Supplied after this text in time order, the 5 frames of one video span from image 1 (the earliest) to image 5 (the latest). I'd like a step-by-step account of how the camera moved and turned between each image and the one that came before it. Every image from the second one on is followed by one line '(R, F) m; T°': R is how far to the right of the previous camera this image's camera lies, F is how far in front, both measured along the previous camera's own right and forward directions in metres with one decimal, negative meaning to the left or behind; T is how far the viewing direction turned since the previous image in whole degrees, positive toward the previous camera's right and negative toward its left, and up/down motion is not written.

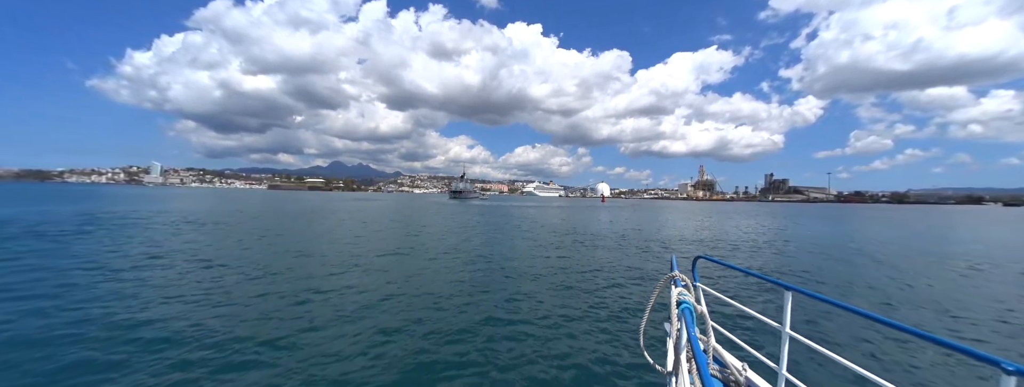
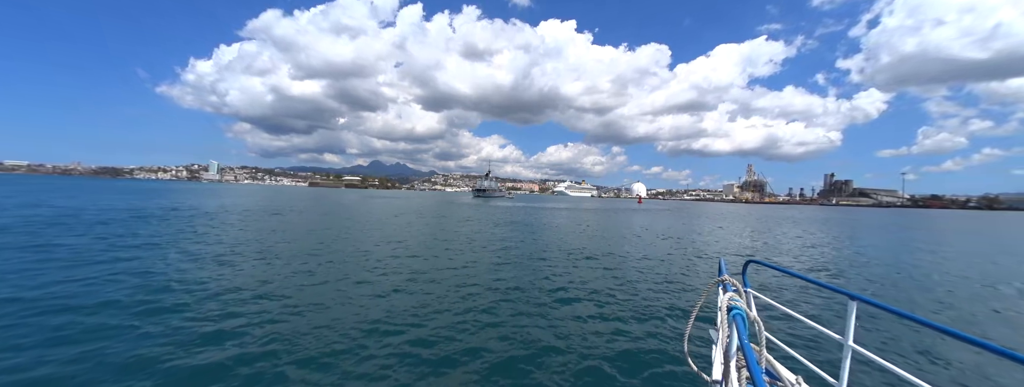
(+0.3, +2.0) m; -5°
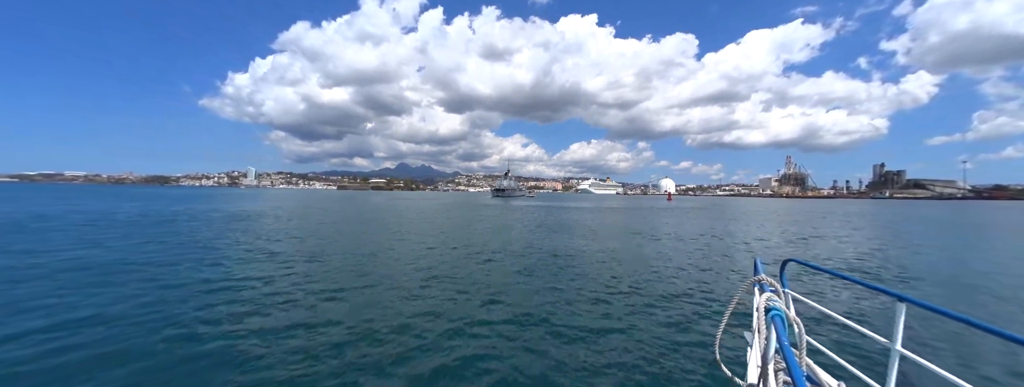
(+0.1, +1.3) m; -4°
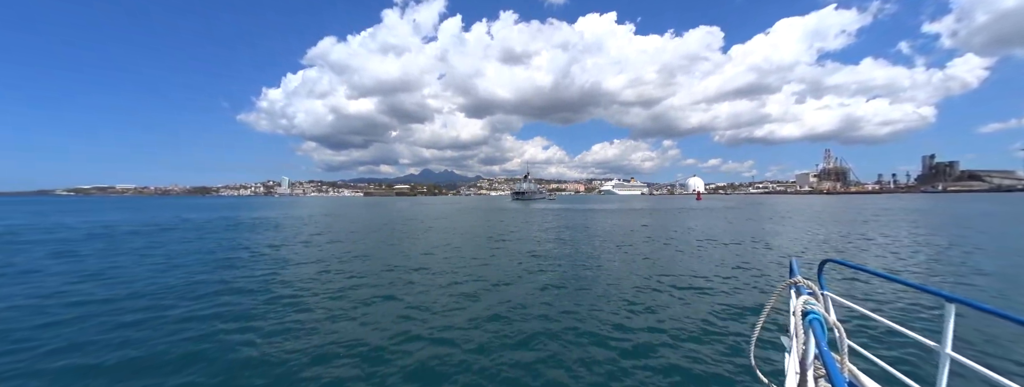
(+0.1, +0.8) m; -3°
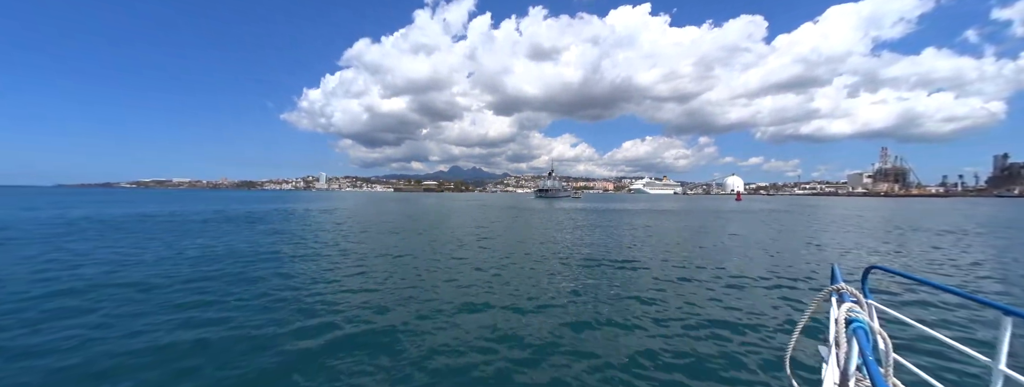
(0.0, +1.1) m; -4°
